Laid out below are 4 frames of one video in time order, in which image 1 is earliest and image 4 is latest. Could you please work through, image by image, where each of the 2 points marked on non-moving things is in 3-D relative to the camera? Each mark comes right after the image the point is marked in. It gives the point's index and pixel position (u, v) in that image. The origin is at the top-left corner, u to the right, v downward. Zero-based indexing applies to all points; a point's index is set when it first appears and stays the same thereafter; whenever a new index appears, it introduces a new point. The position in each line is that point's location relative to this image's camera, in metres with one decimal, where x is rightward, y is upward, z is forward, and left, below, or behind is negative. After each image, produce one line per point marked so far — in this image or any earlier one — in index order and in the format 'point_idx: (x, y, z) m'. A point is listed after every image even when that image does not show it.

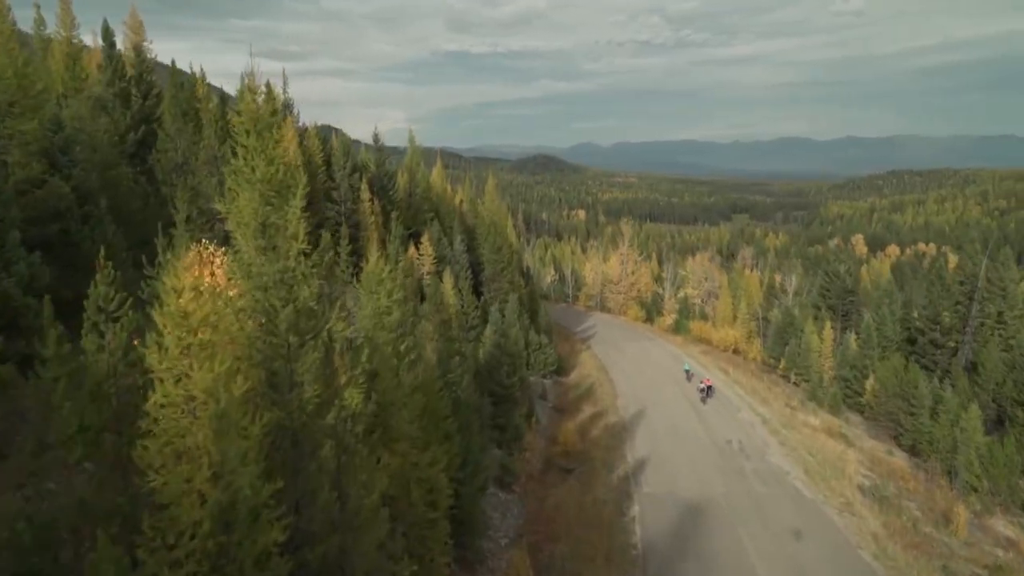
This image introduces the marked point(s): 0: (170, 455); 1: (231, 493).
0: (-5.3, -2.6, +10.9) m
1: (-4.3, -3.1, +10.9) m
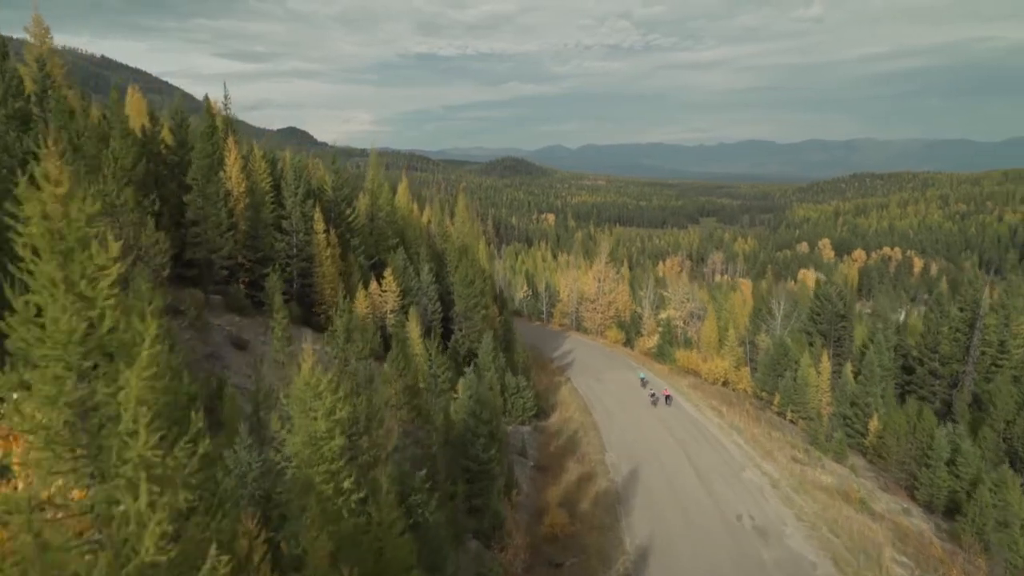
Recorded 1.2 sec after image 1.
0: (-5.0, -5.6, +4.2) m
1: (-4.1, -6.1, +4.2) m
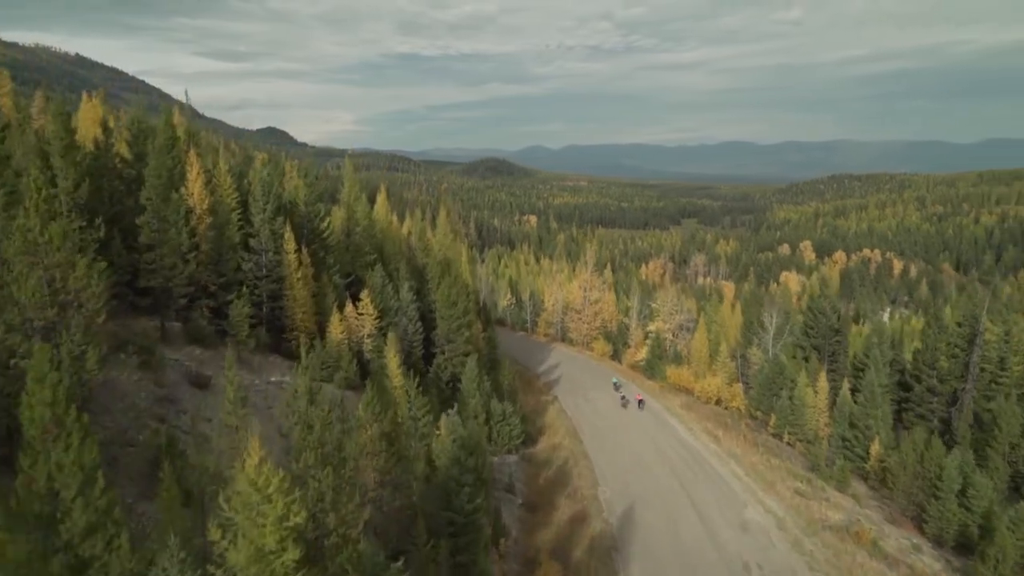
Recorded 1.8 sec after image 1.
0: (-4.8, -7.2, +0.6) m
1: (-3.8, -7.7, +0.7) m
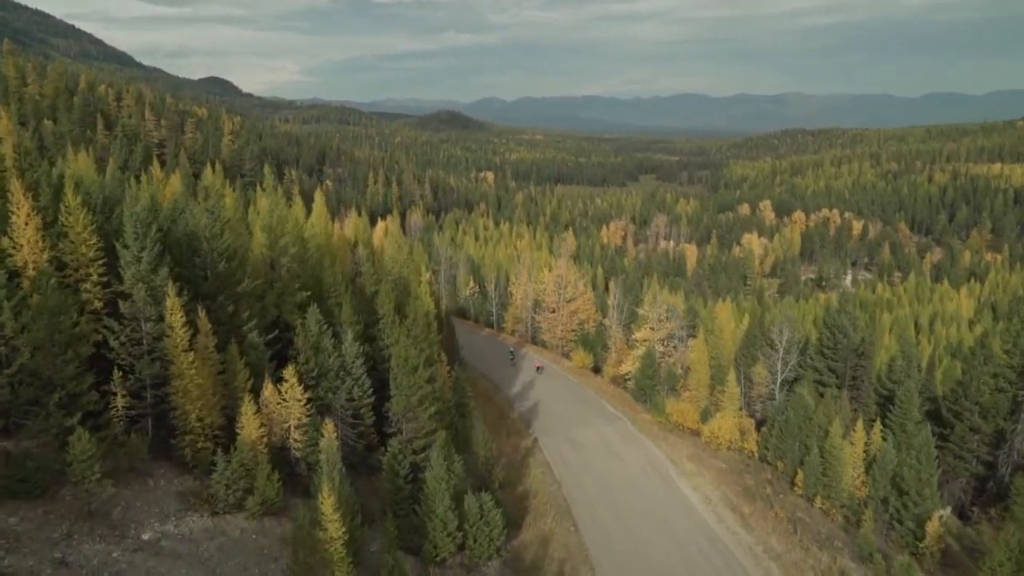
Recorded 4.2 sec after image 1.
0: (-2.5, -14.4, -12.7) m
1: (-1.6, -15.0, -12.5) m
